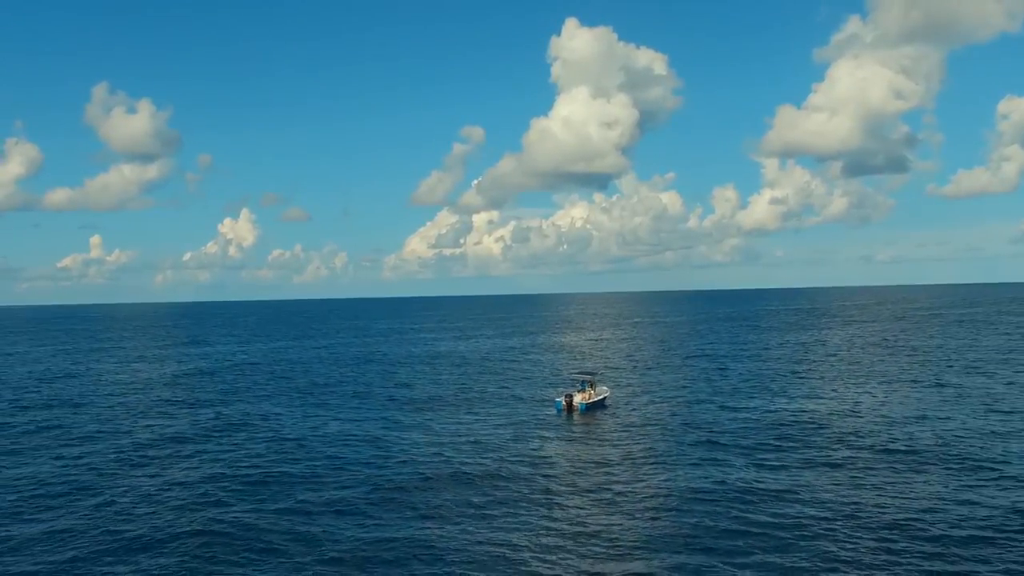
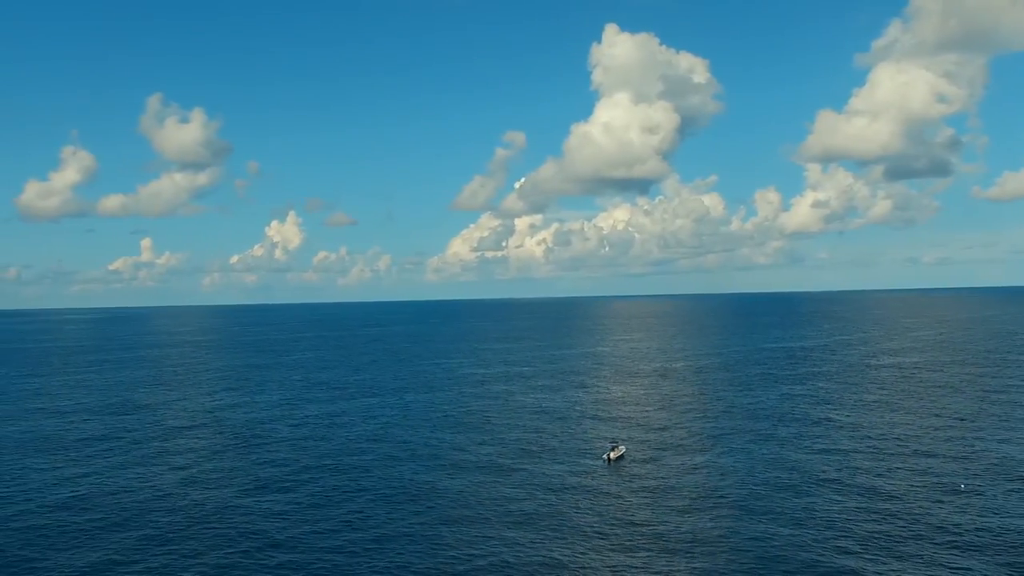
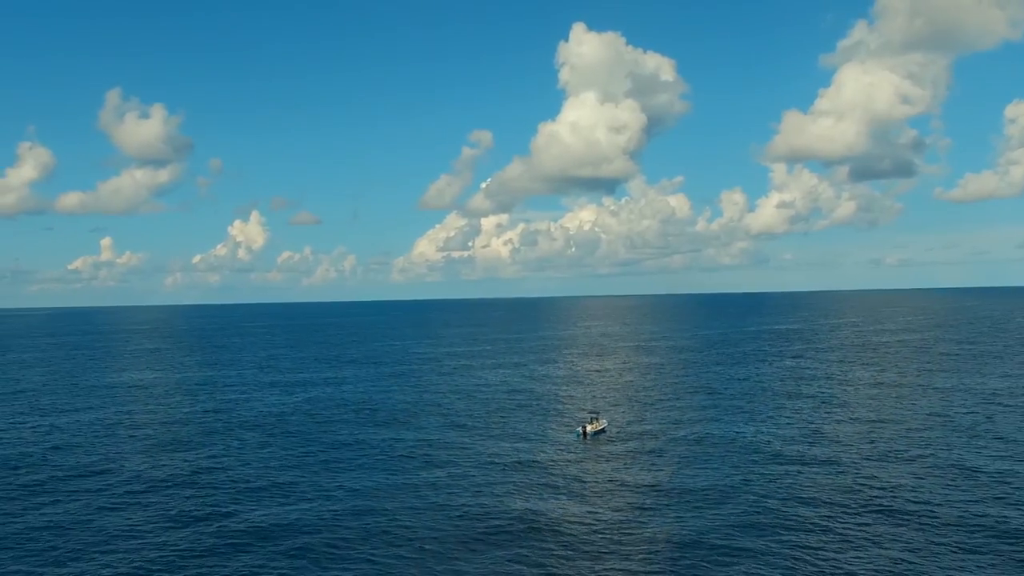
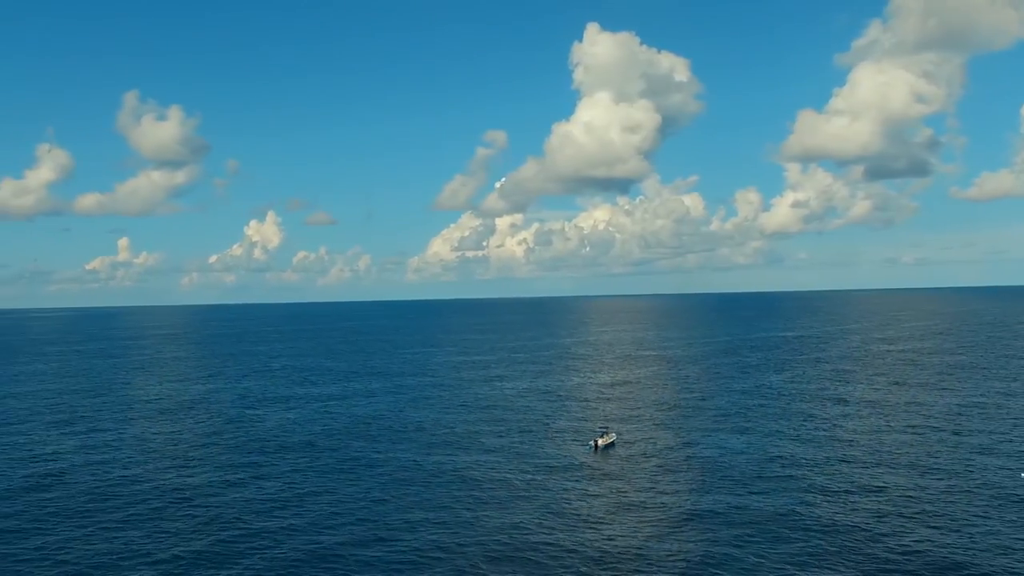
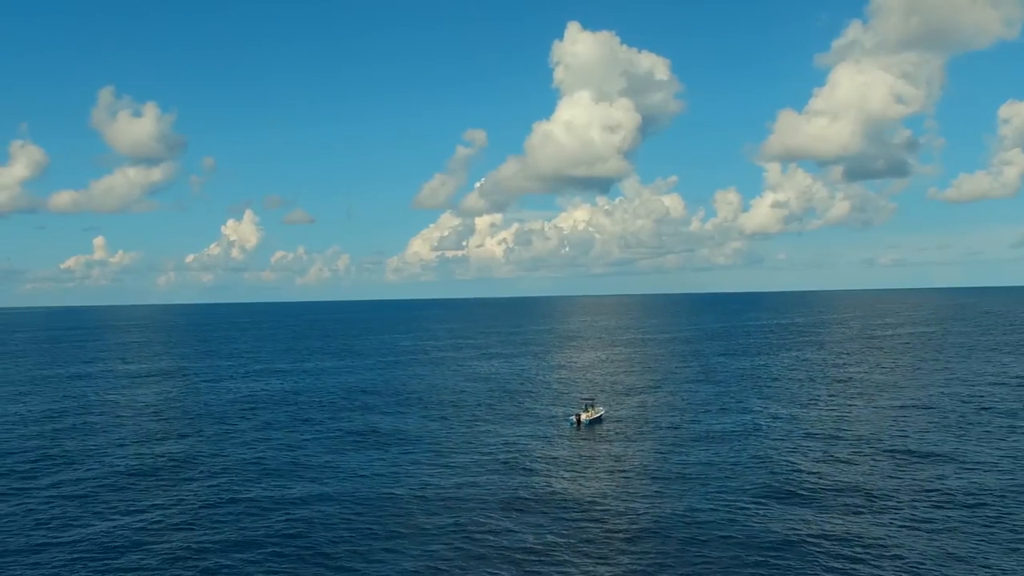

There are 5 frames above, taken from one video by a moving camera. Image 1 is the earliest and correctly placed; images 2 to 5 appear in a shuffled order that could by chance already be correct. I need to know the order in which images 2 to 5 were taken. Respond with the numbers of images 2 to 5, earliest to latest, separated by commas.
5, 3, 4, 2
